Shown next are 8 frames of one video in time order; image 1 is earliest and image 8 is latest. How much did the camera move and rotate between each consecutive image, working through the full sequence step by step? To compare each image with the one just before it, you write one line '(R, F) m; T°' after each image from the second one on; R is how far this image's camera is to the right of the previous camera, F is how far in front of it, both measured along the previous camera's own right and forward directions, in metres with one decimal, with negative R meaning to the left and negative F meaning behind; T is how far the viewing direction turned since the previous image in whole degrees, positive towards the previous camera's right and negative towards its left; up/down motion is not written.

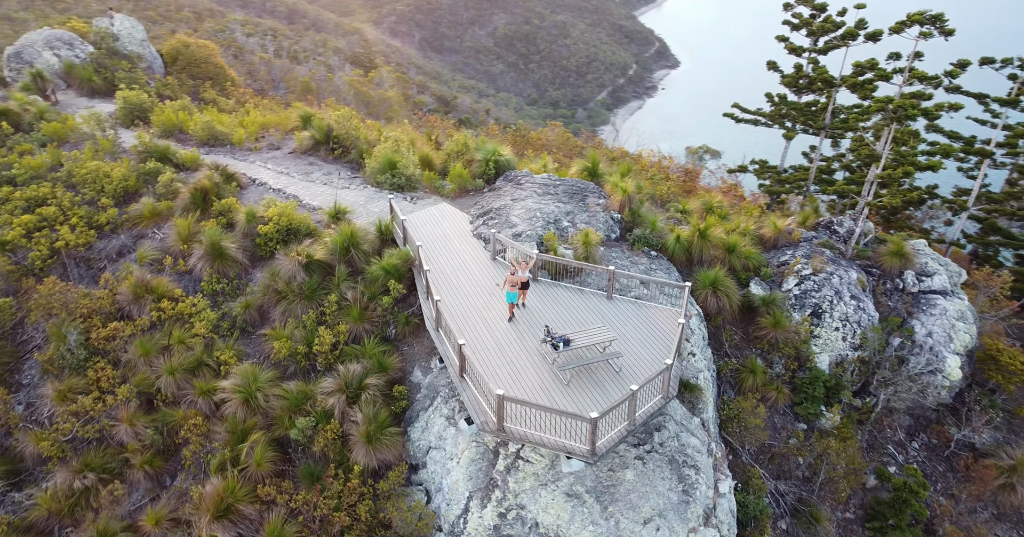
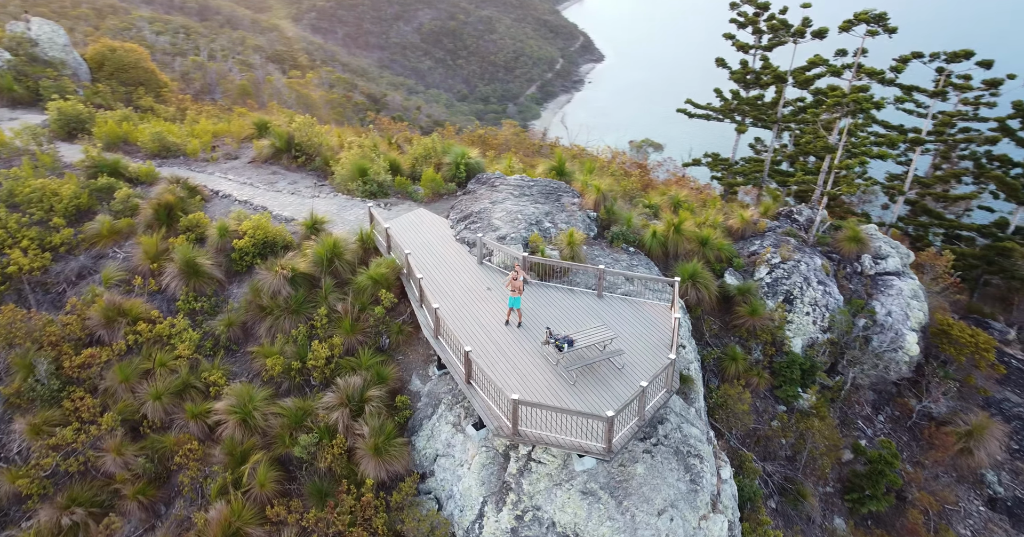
(-0.6, 0.0) m; +4°
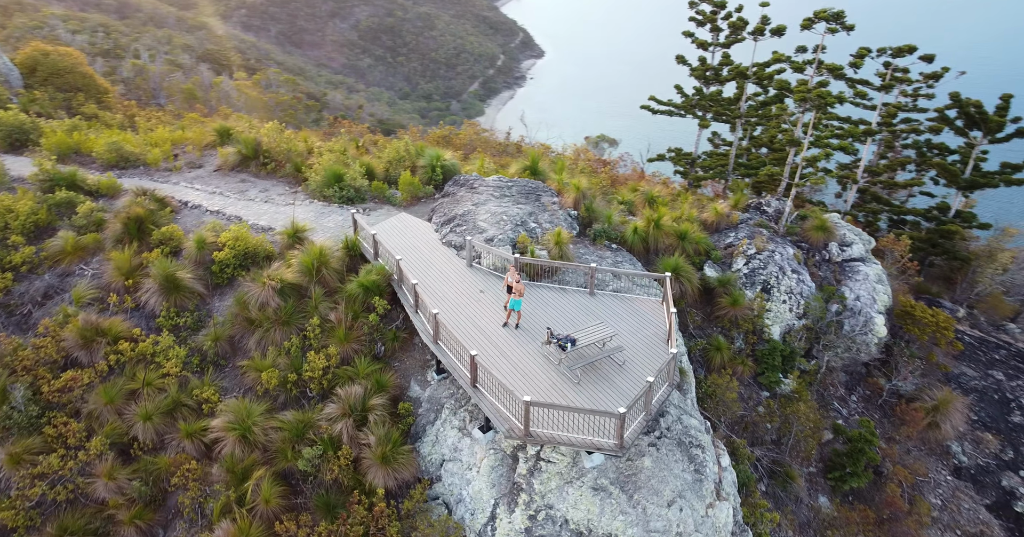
(-0.5, 0.0) m; +4°
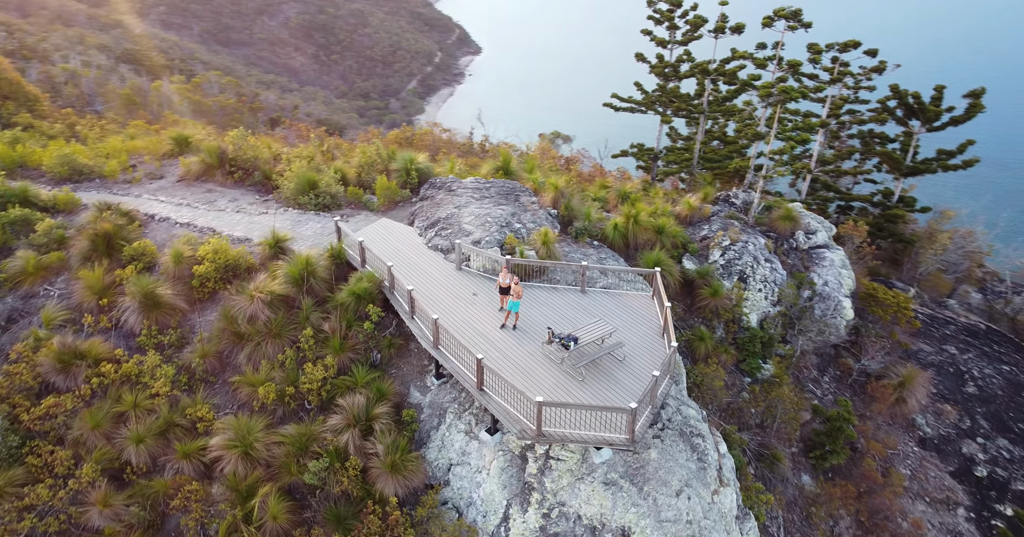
(-0.6, -0.1) m; +4°
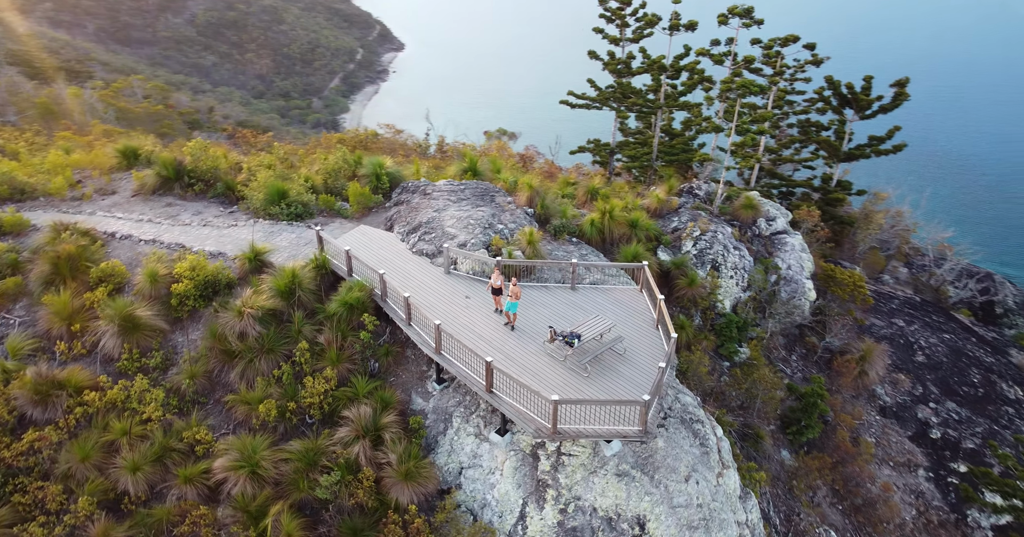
(-0.7, -0.1) m; +4°
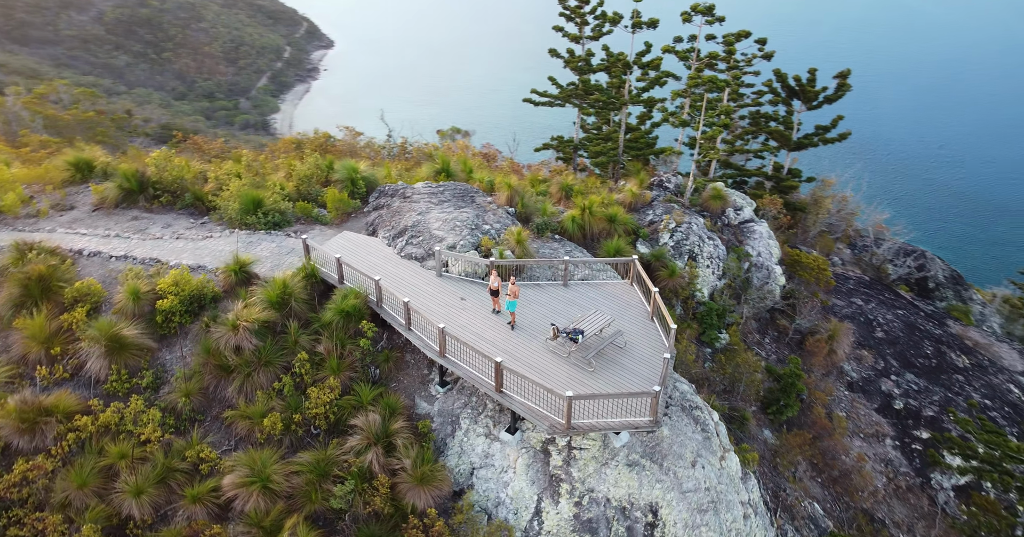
(-0.6, -0.1) m; +4°
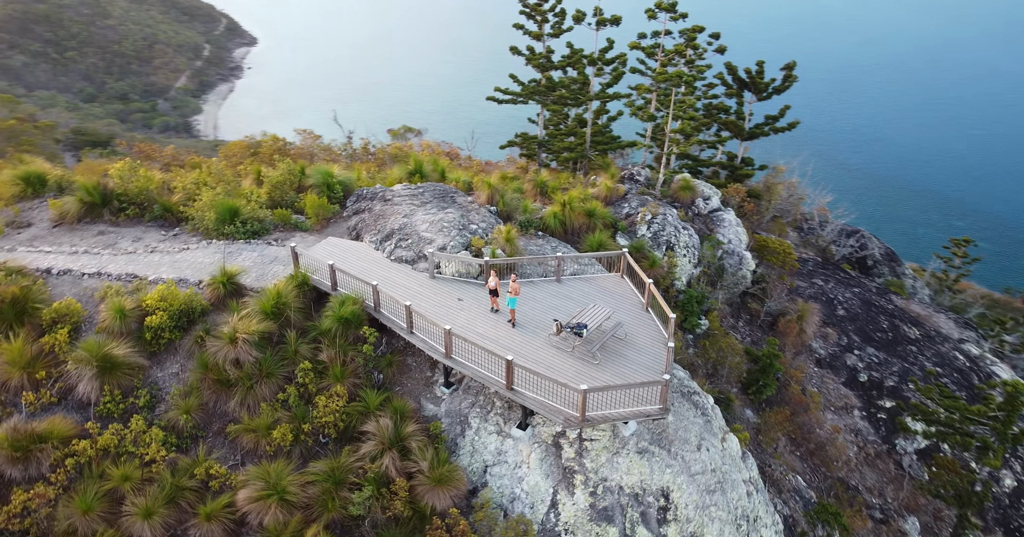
(-0.7, -0.2) m; +4°
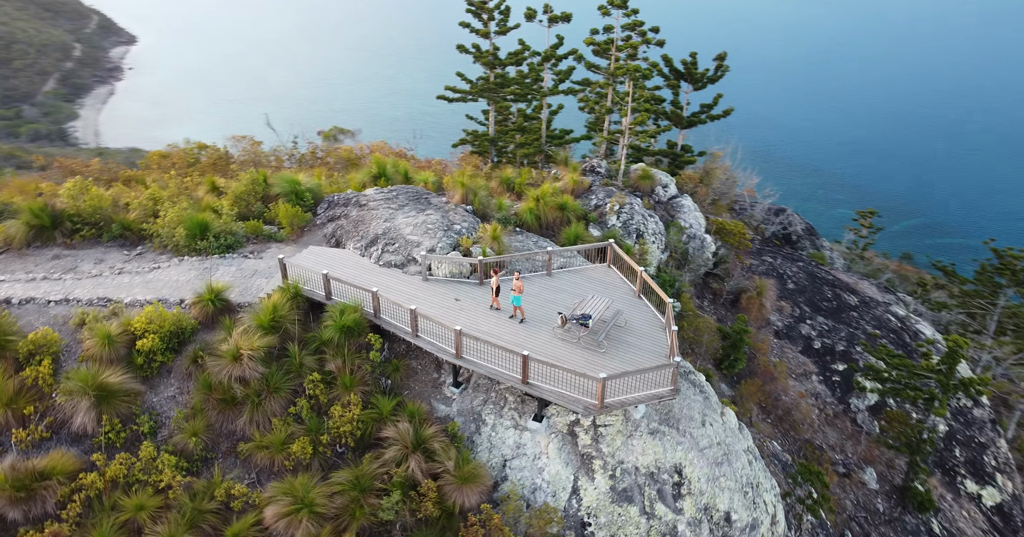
(-1.0, -0.3) m; +5°
